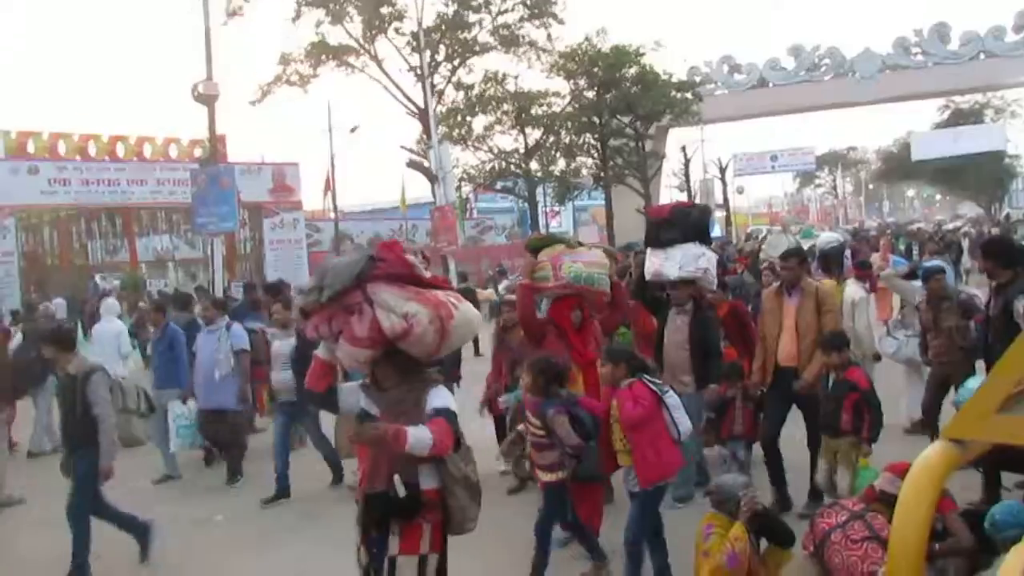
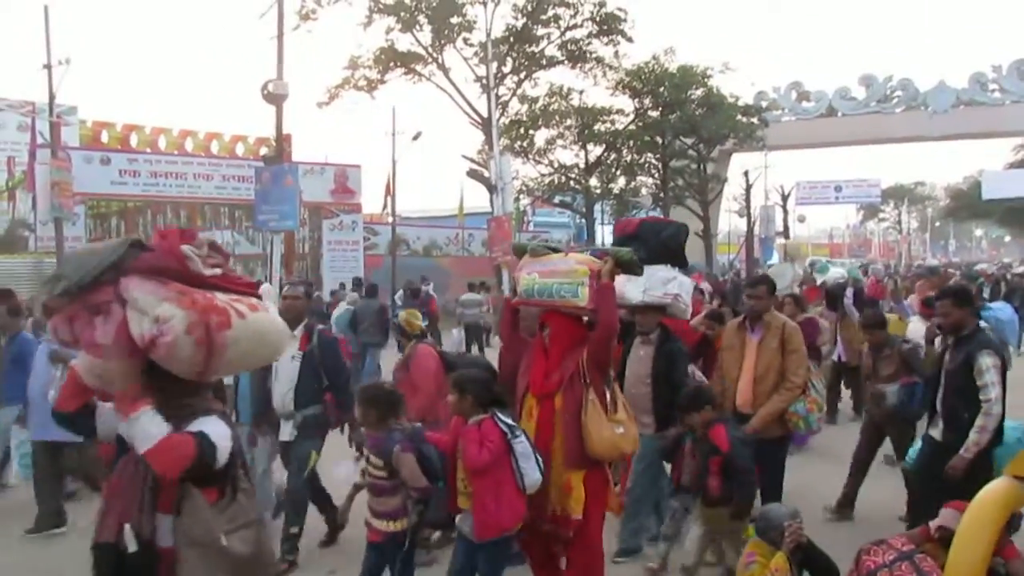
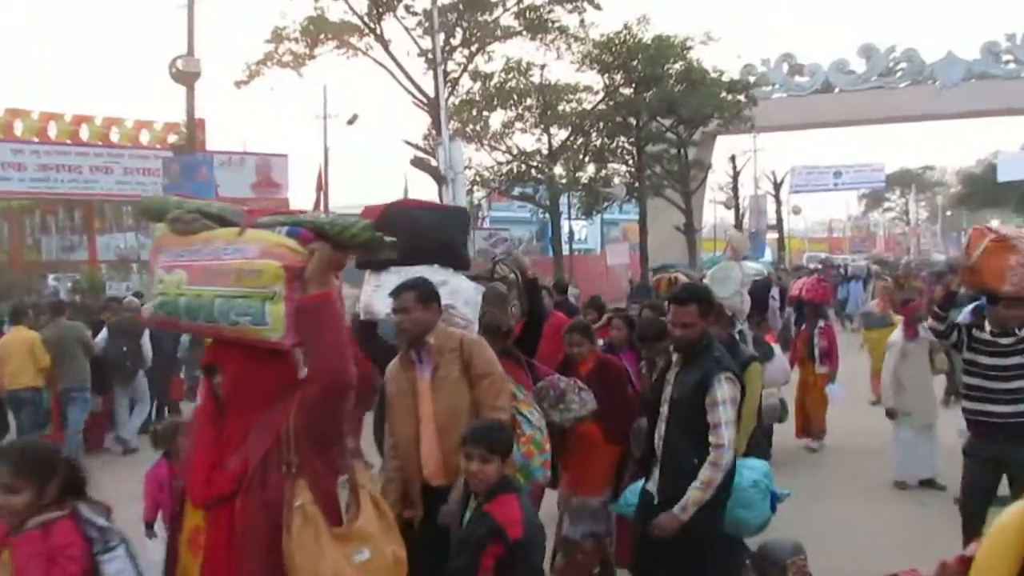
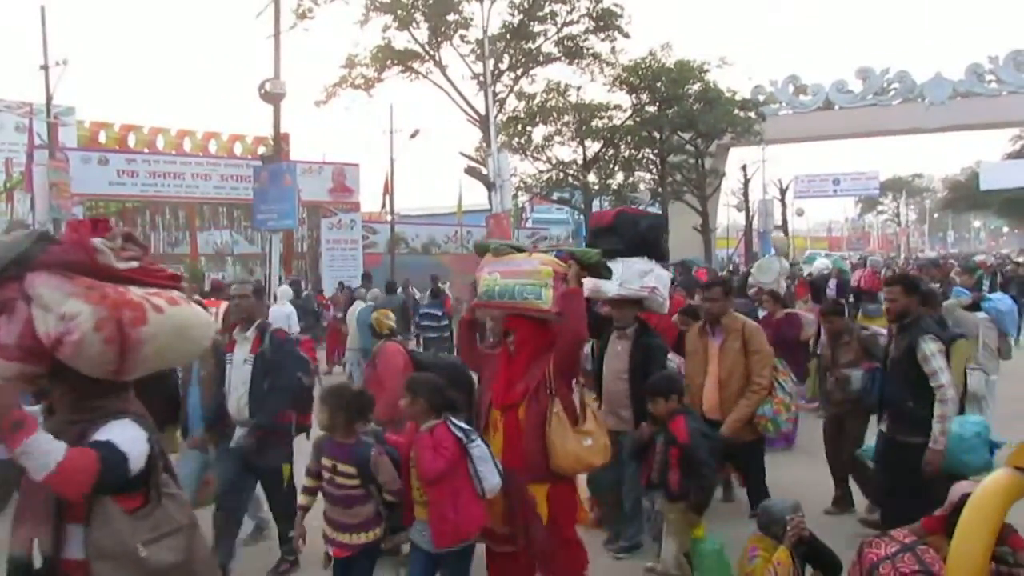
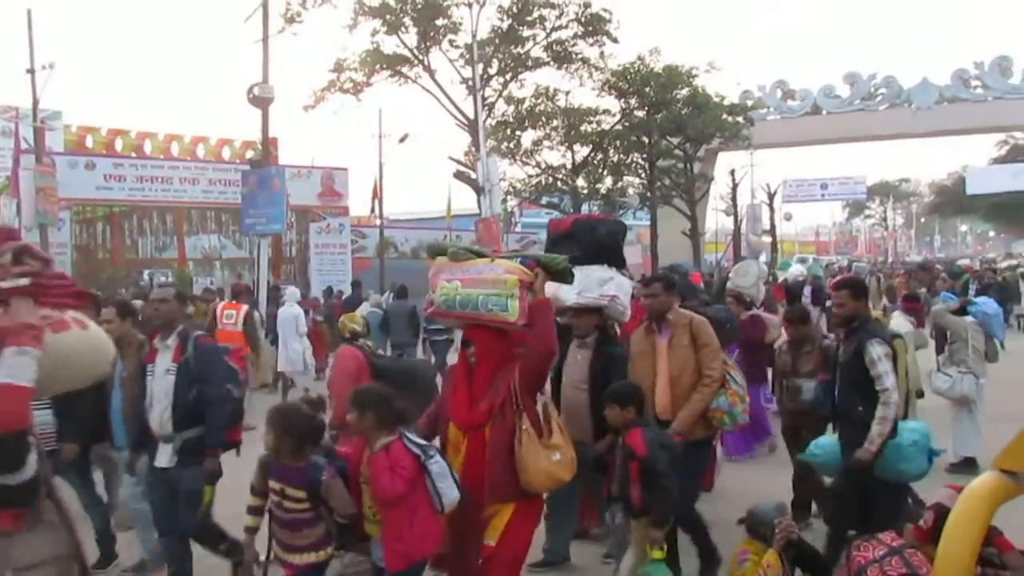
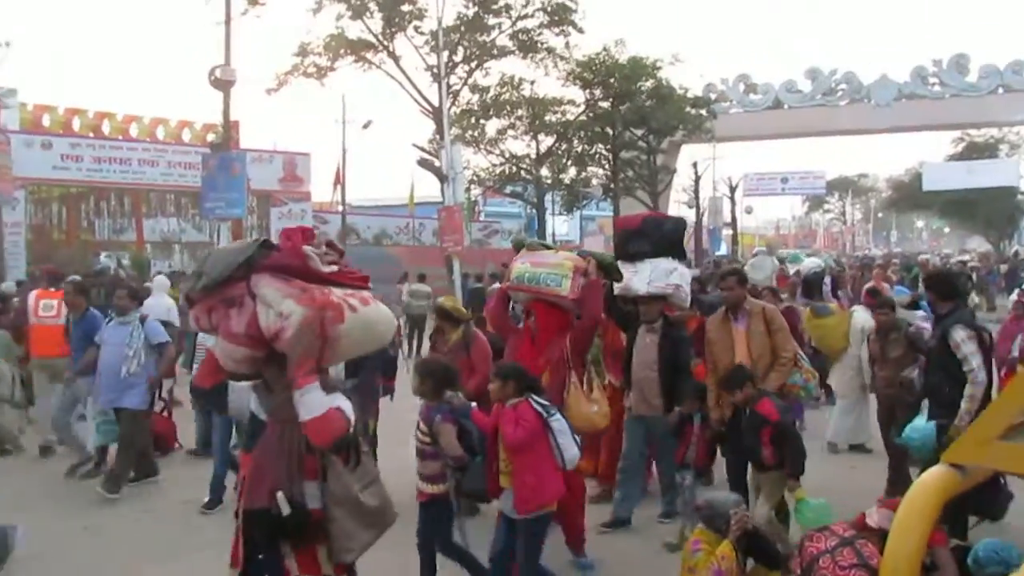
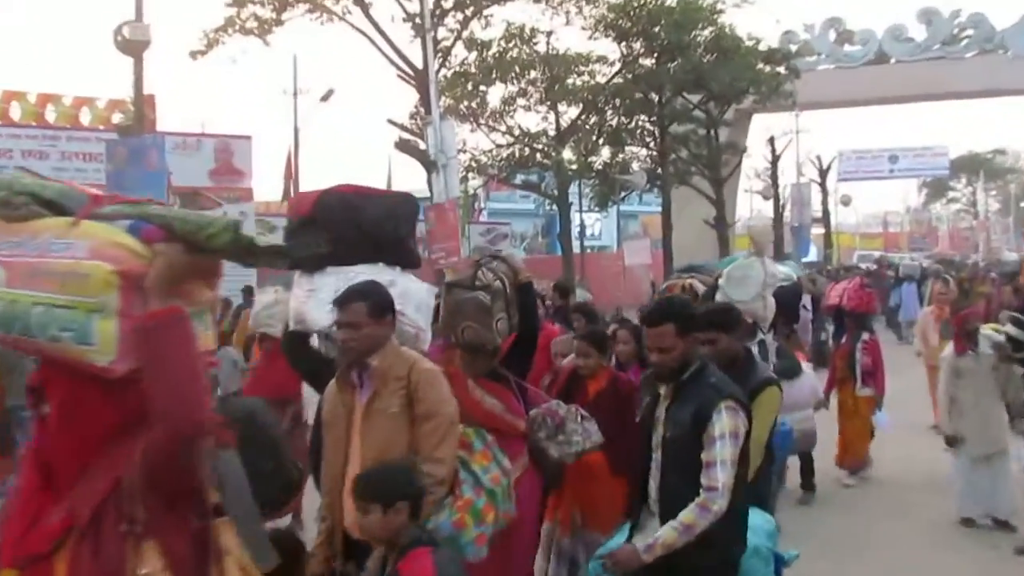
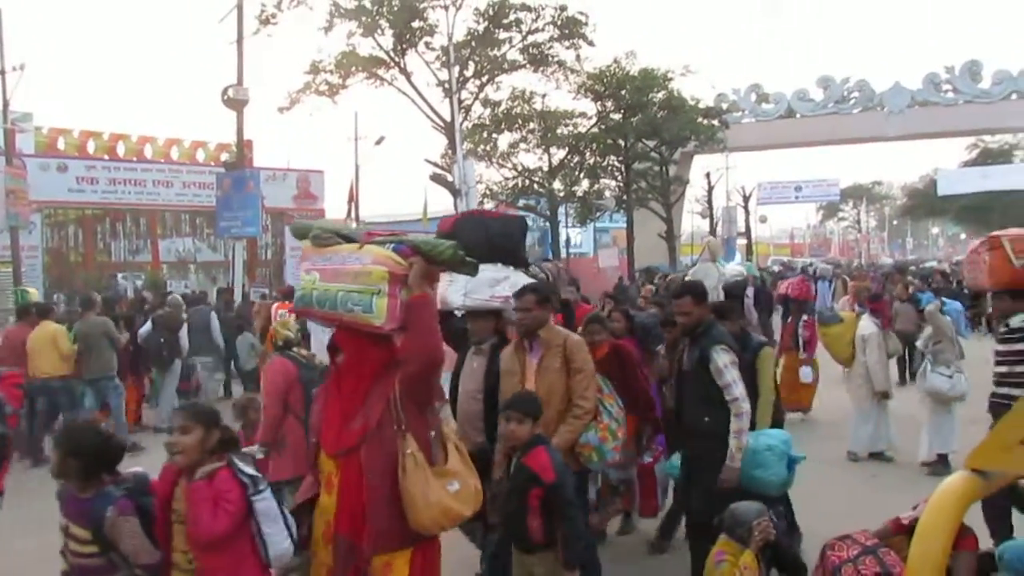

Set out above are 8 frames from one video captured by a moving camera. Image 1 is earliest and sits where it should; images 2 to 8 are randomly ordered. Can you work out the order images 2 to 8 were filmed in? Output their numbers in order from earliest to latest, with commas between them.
6, 2, 4, 5, 8, 3, 7
